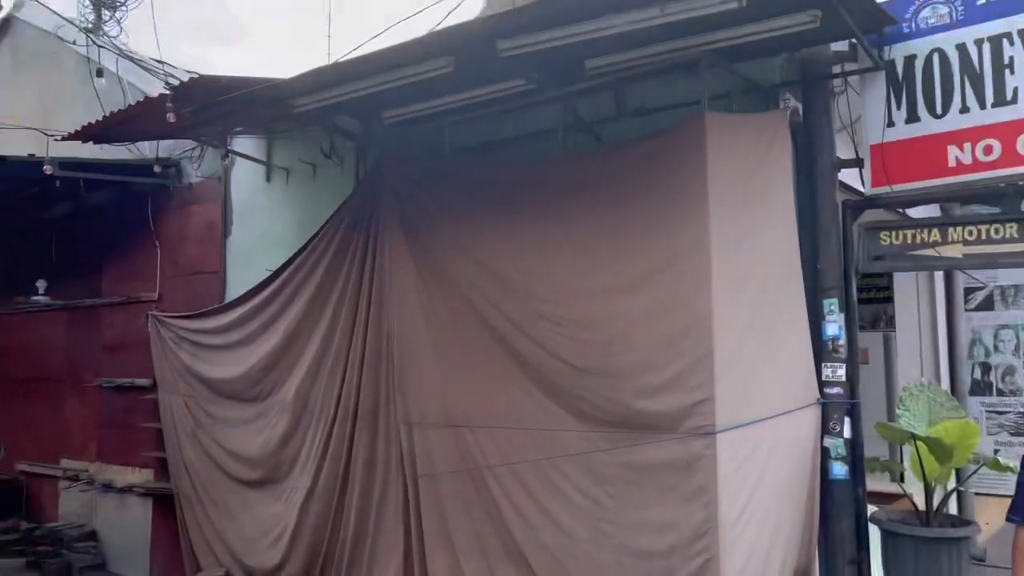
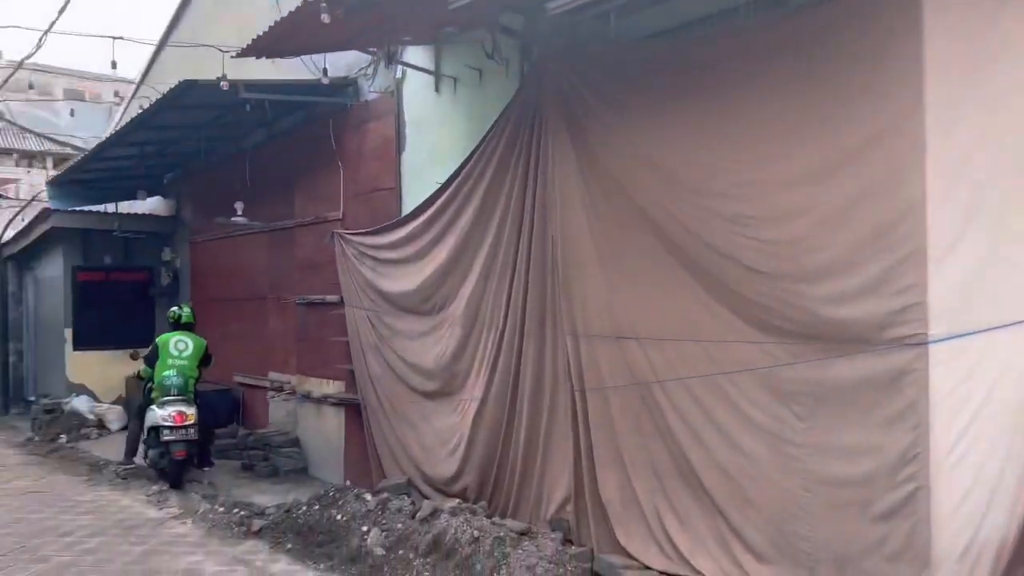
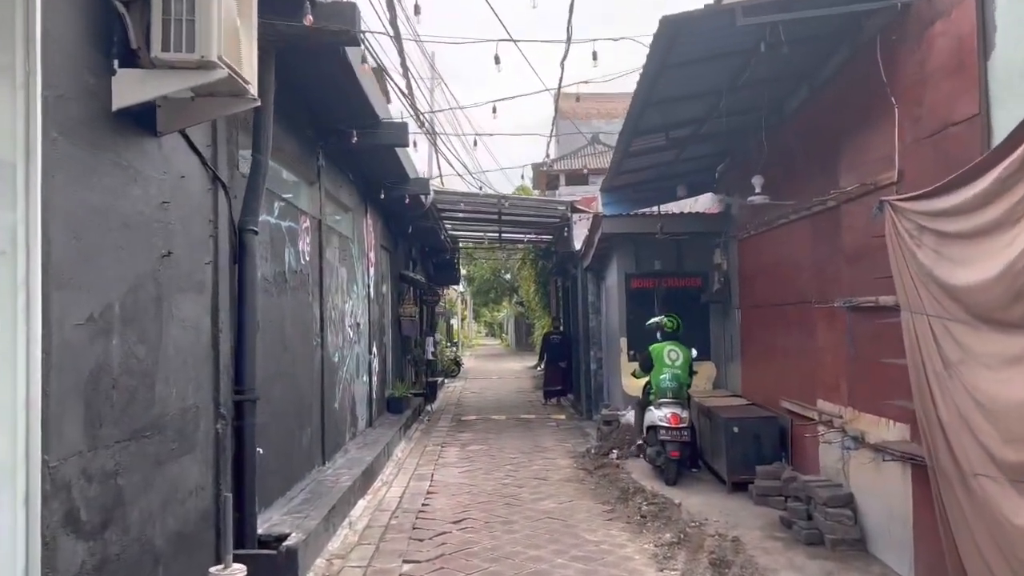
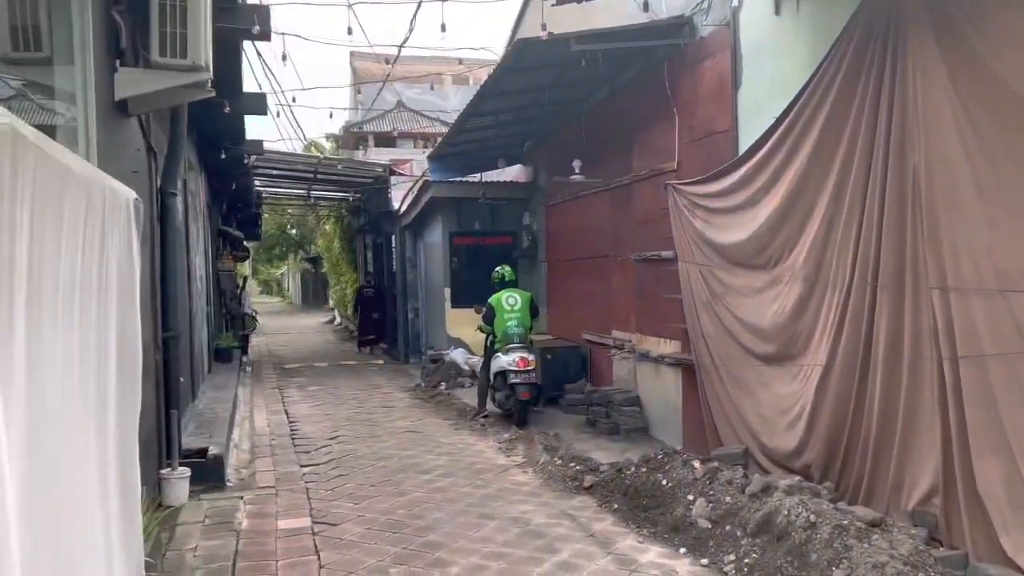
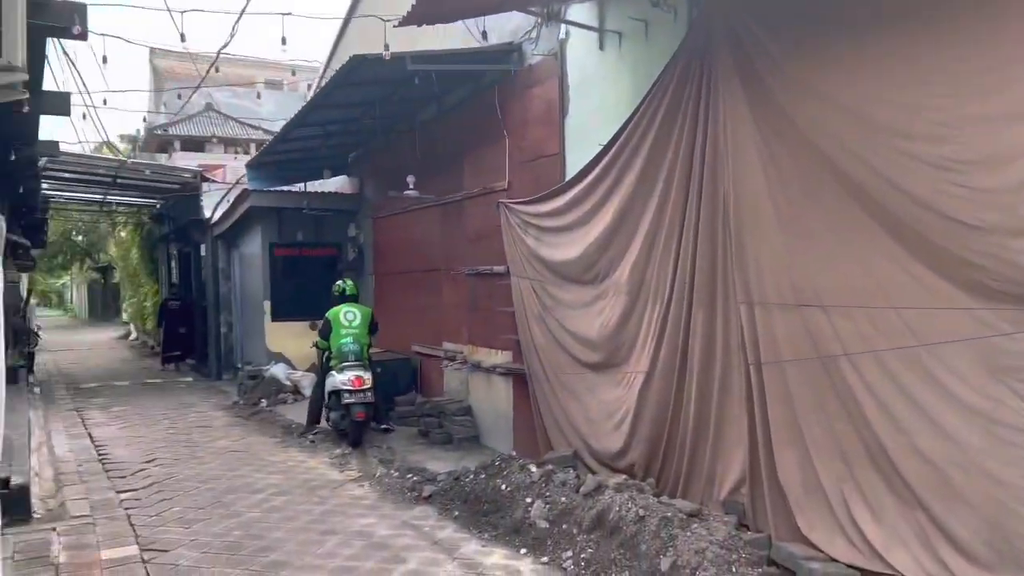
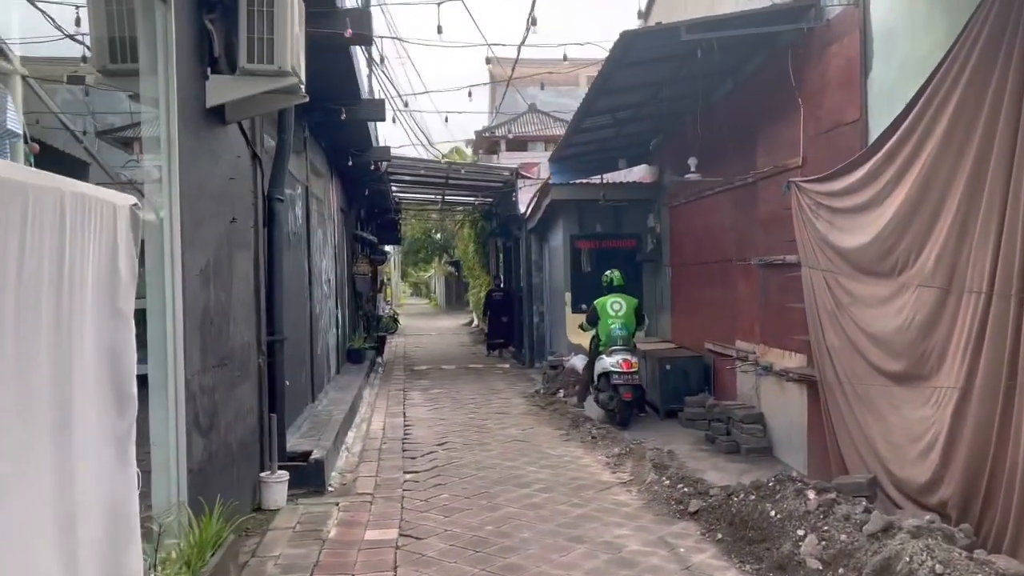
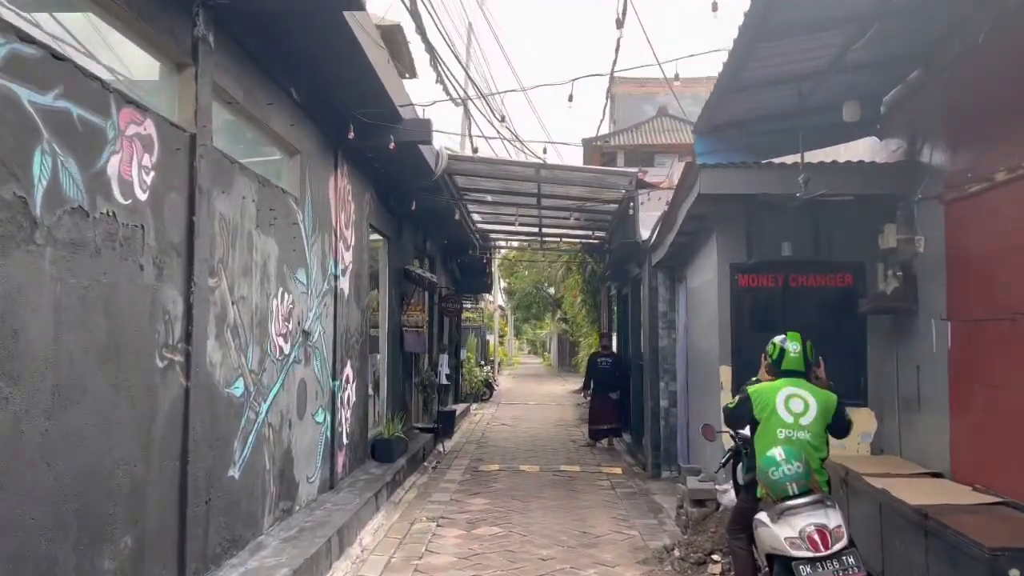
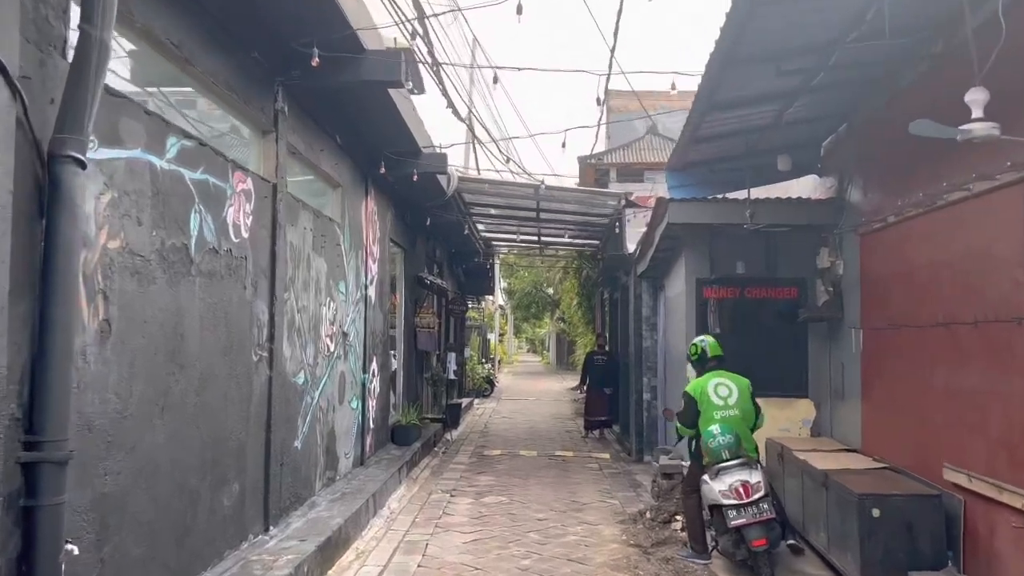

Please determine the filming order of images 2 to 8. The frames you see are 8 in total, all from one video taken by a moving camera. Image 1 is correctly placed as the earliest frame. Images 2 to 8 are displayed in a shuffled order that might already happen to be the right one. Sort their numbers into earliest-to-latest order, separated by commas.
2, 5, 4, 6, 3, 8, 7
